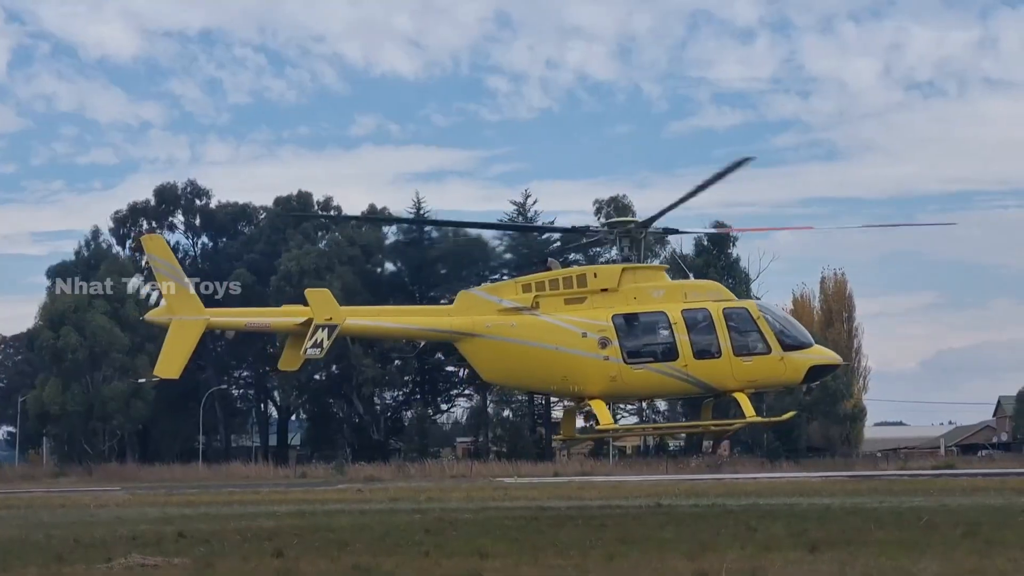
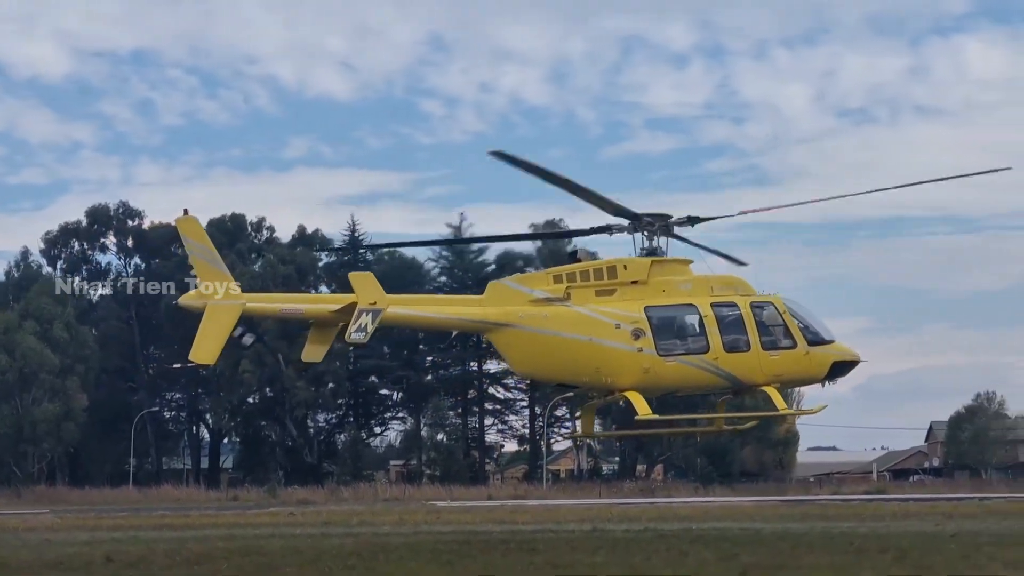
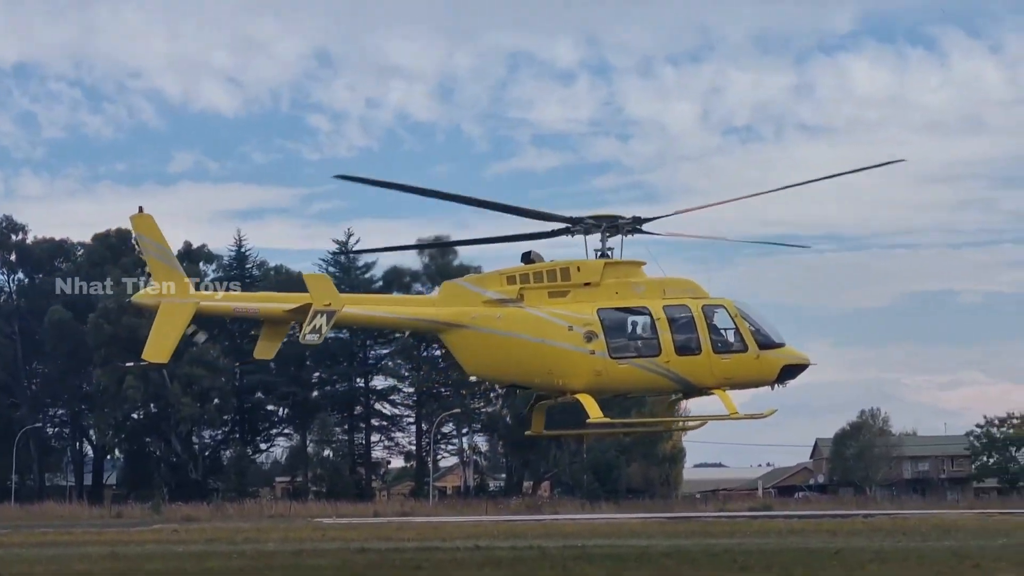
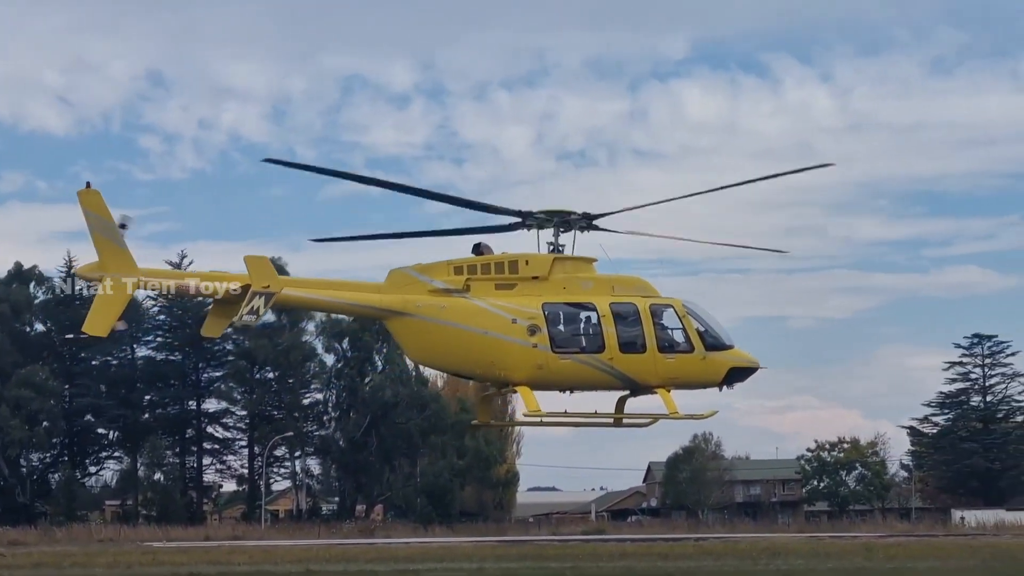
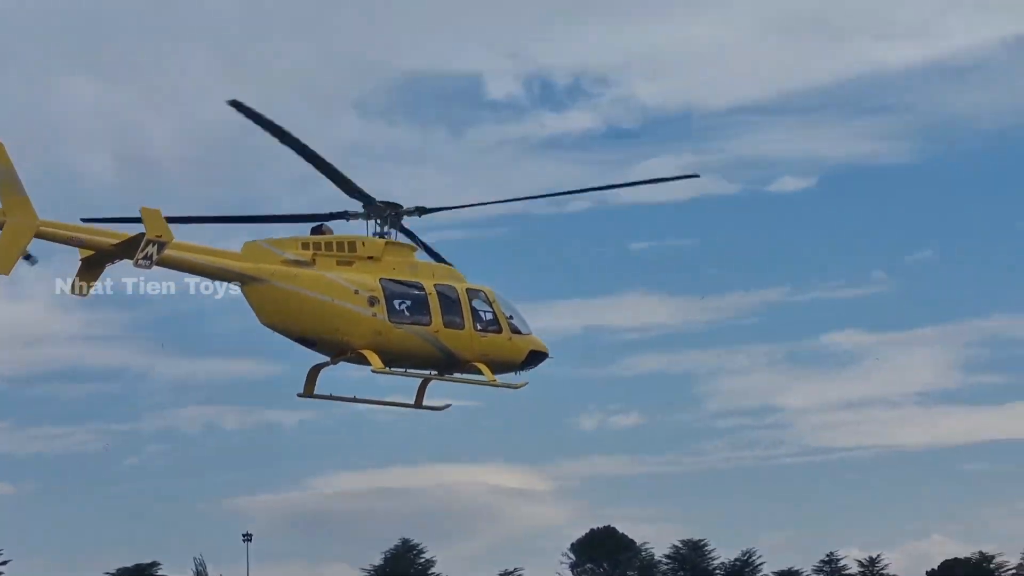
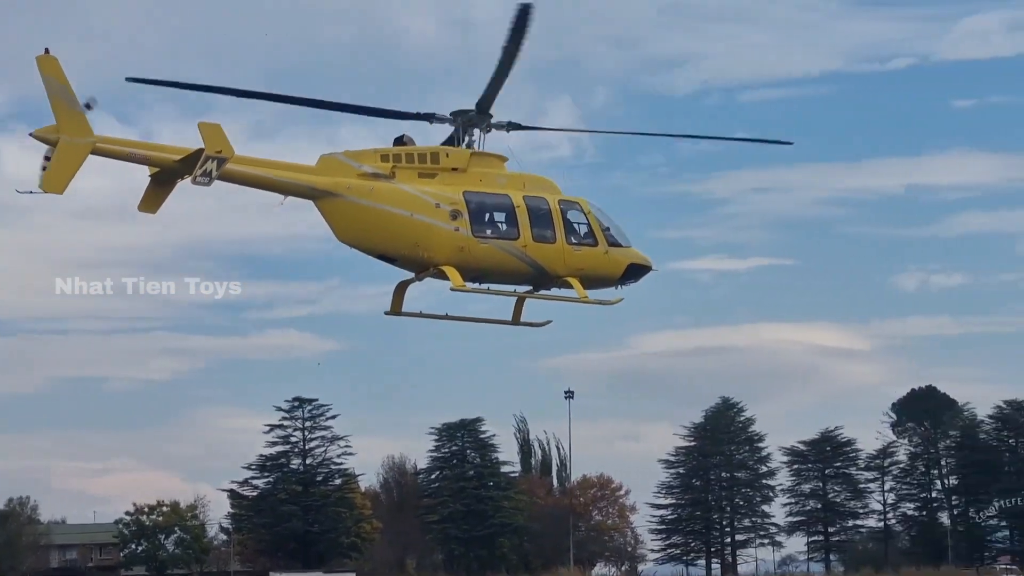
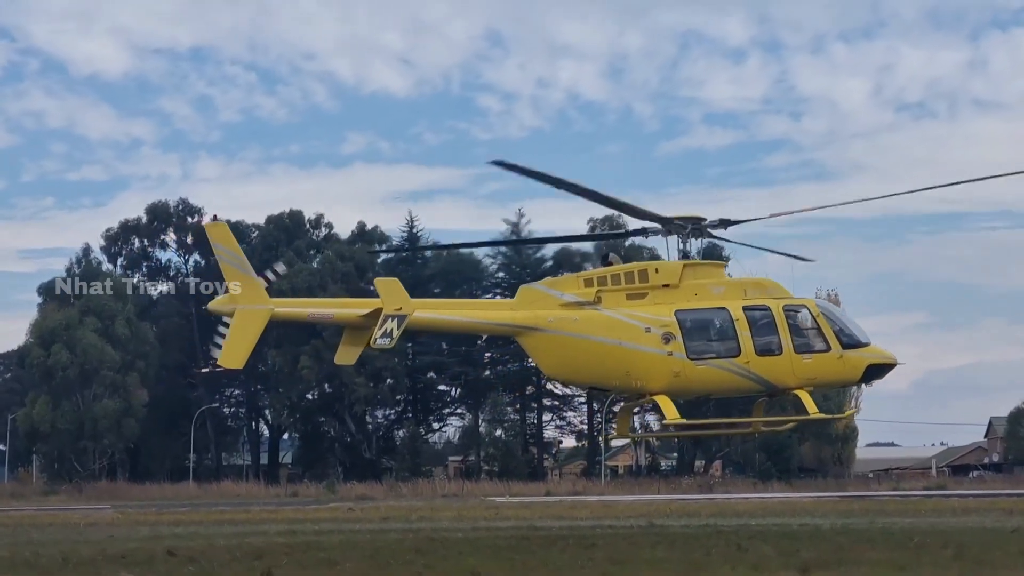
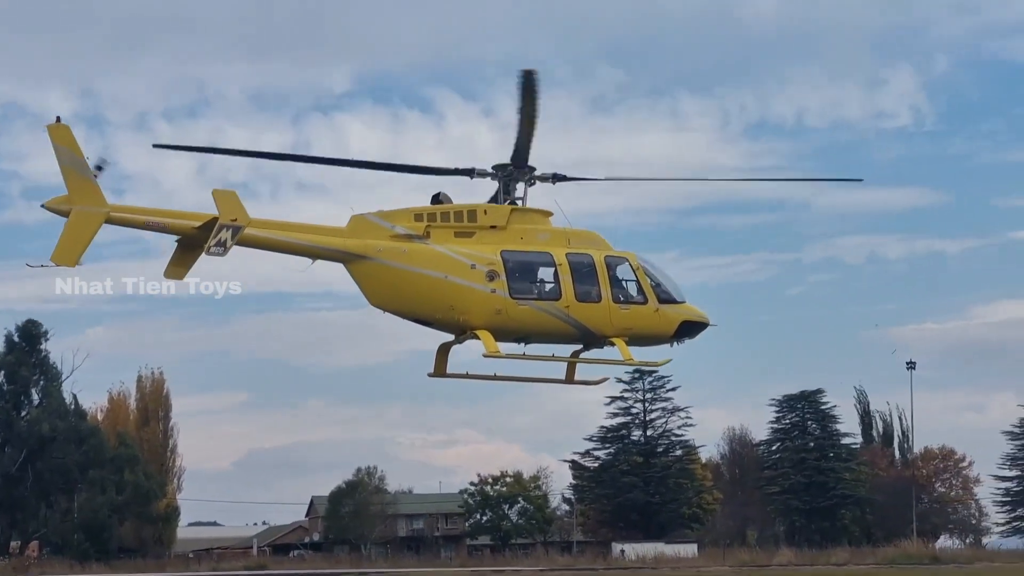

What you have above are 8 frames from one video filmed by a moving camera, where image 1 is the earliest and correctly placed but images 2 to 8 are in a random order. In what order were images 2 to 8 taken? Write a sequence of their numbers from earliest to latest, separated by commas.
7, 2, 3, 4, 8, 6, 5
